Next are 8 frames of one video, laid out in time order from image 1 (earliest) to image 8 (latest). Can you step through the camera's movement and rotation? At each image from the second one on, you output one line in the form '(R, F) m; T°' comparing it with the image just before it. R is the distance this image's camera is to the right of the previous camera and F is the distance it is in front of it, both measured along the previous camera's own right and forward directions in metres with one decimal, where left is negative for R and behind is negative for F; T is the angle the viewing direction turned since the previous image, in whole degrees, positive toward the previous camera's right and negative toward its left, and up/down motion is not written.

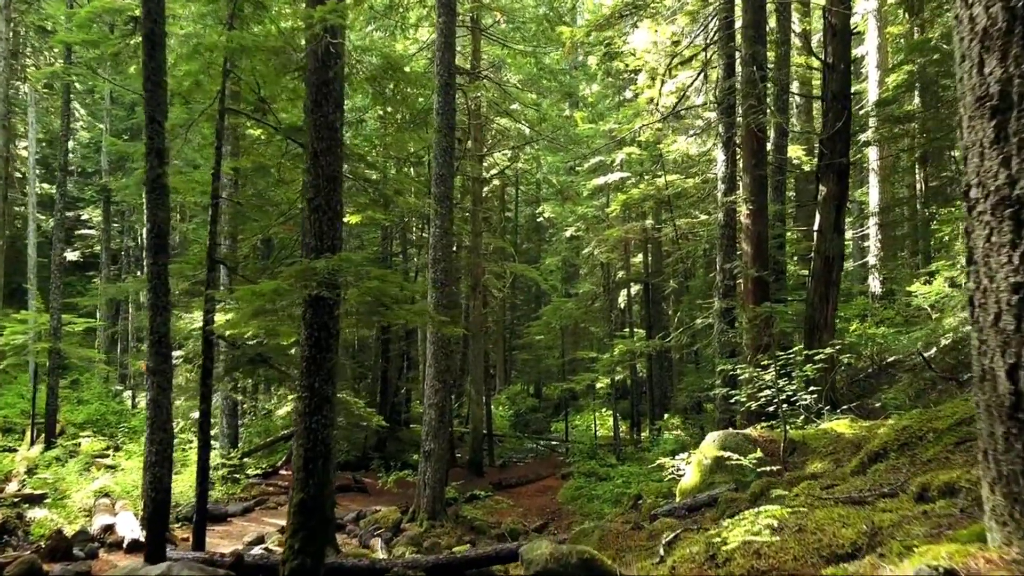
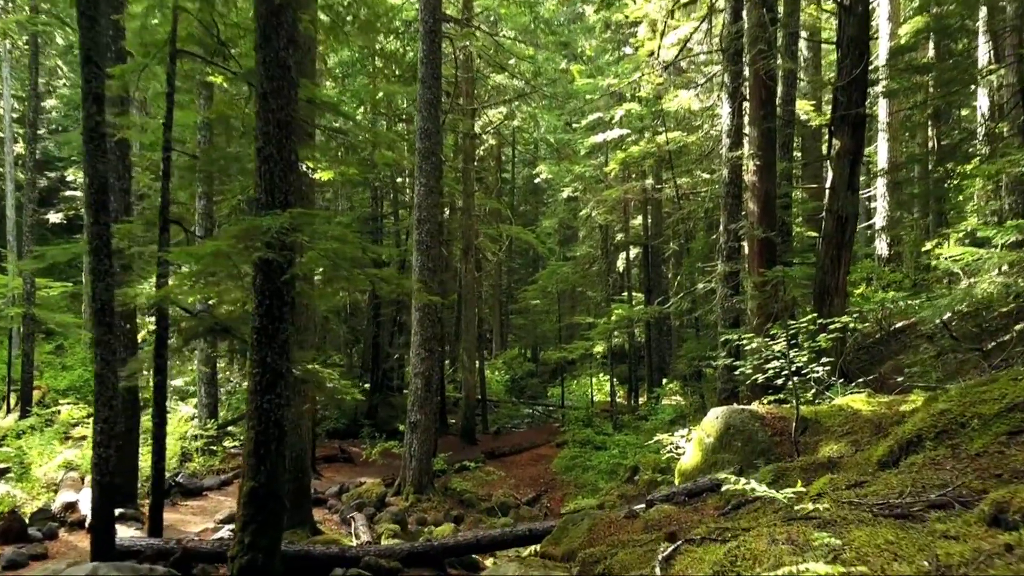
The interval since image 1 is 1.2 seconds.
(+0.1, +0.7) m; 0°
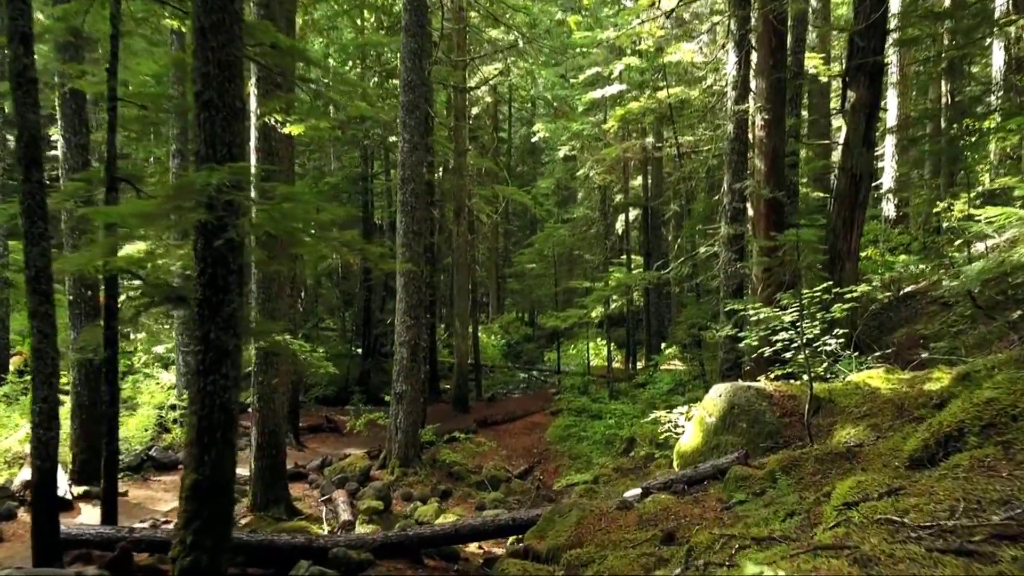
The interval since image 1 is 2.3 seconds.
(+0.1, +0.7) m; 0°
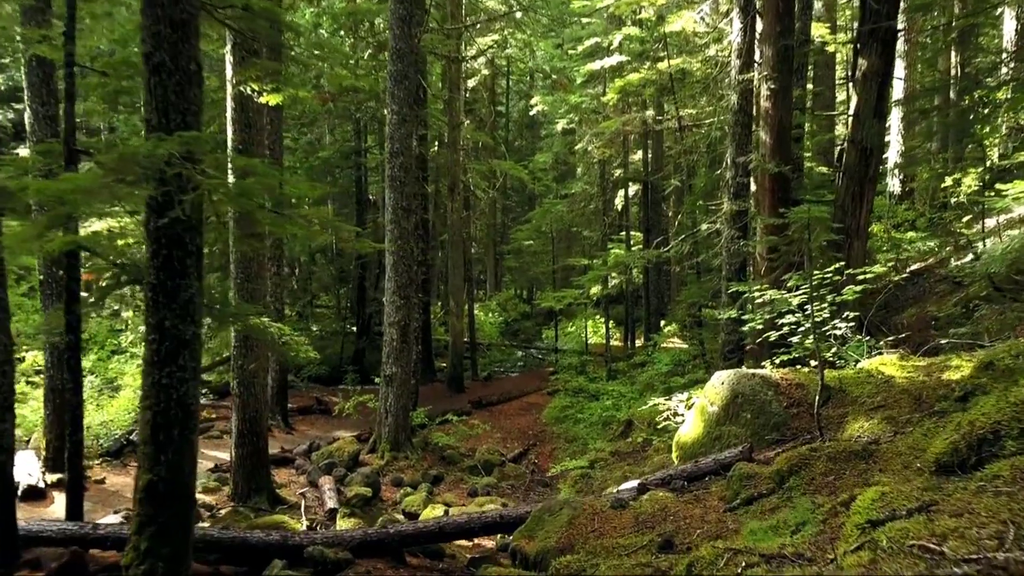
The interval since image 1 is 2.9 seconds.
(+0.1, +0.4) m; 0°
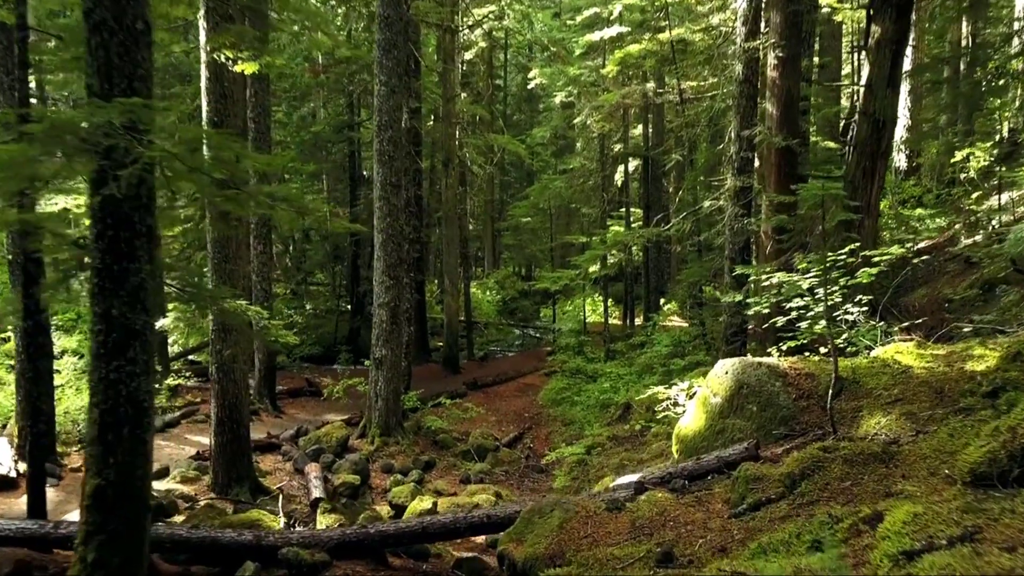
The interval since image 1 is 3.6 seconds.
(+0.1, +0.4) m; 0°
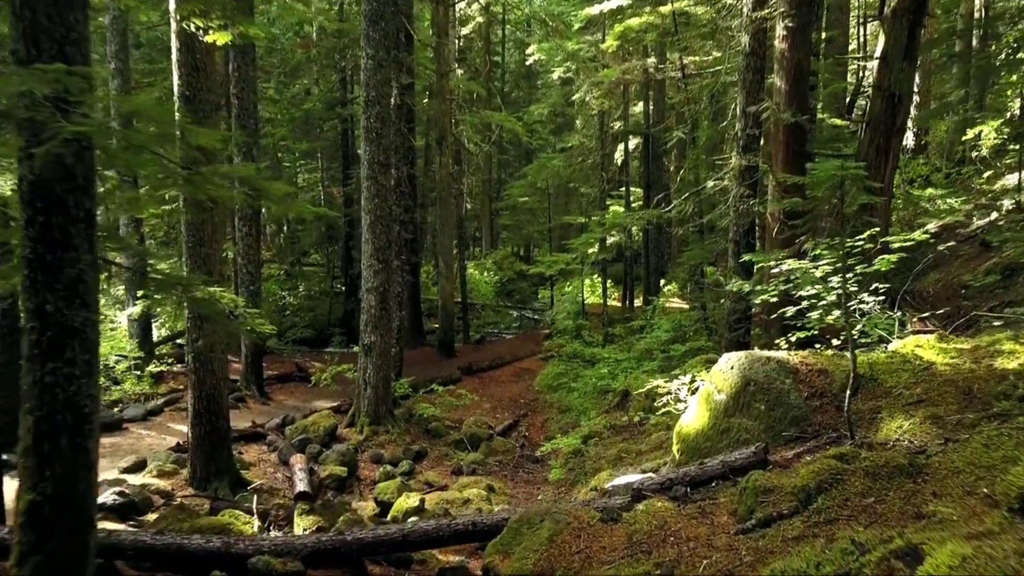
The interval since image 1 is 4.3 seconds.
(+0.1, +0.4) m; 0°
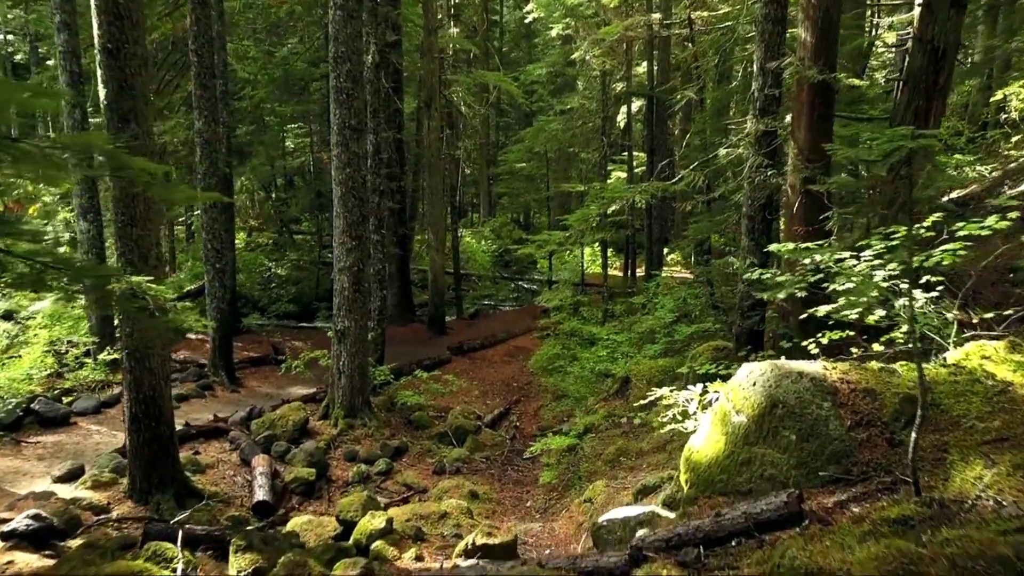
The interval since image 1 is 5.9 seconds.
(+0.2, +1.0) m; 0°
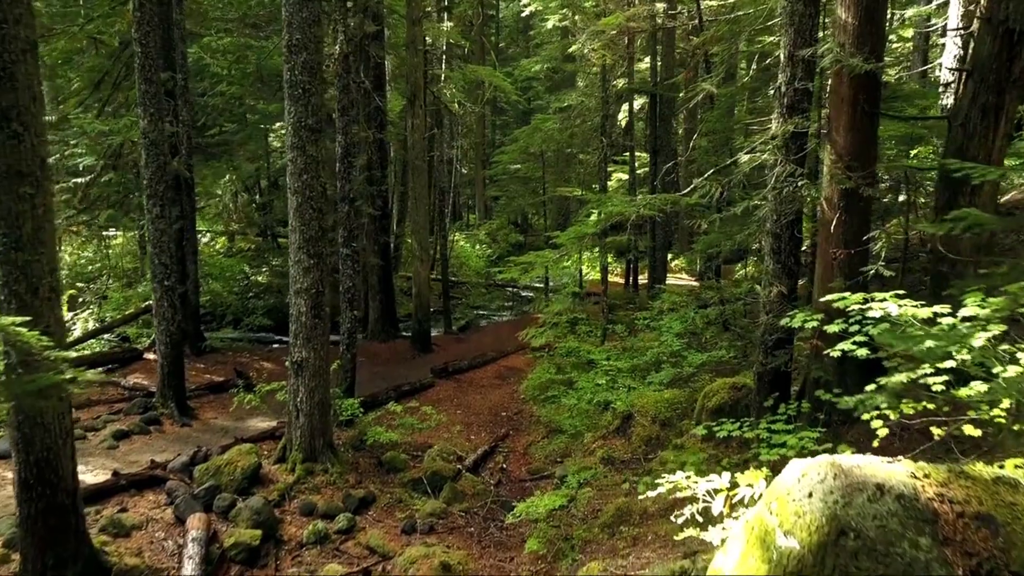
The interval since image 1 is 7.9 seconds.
(+0.2, +1.2) m; 0°
